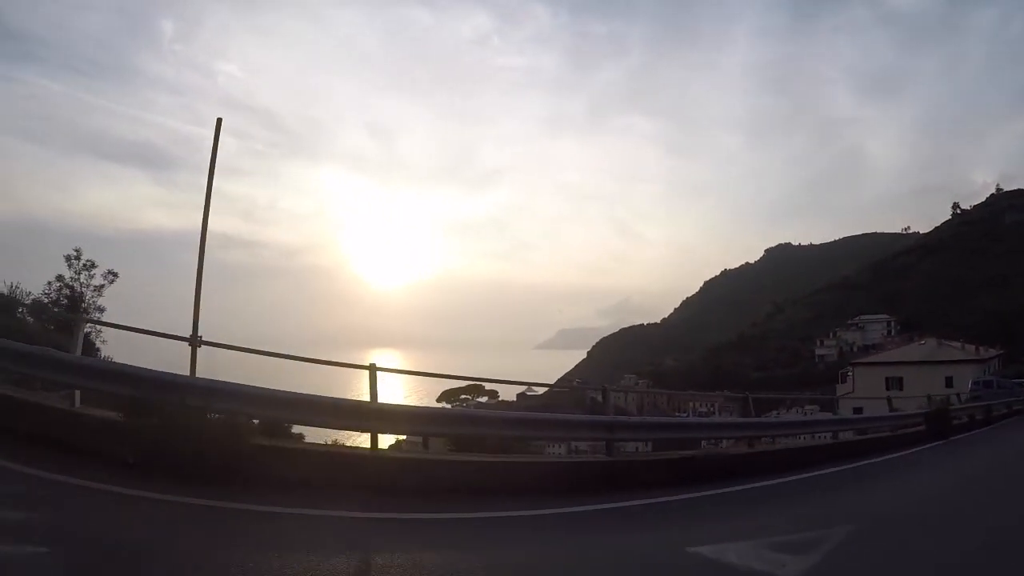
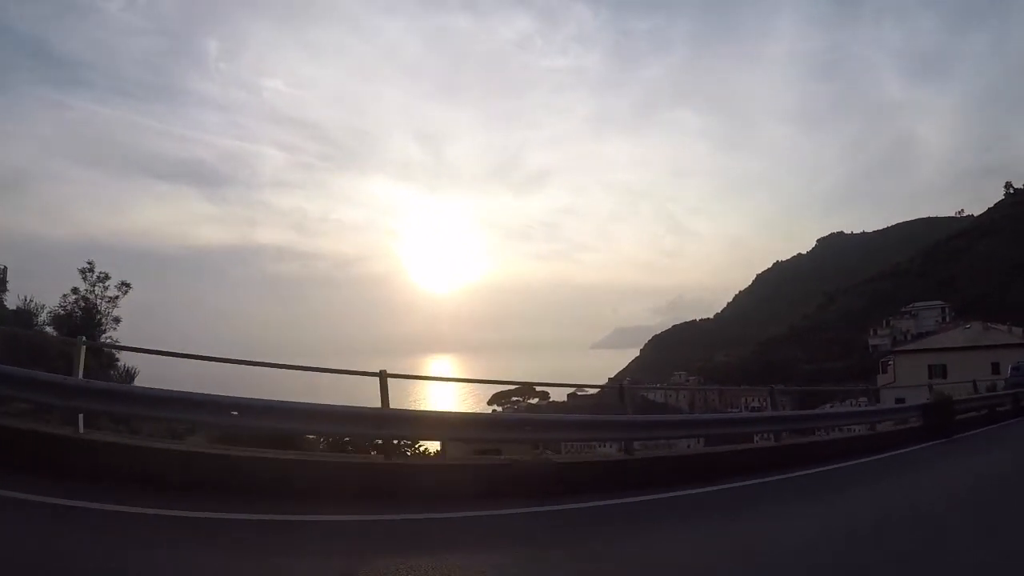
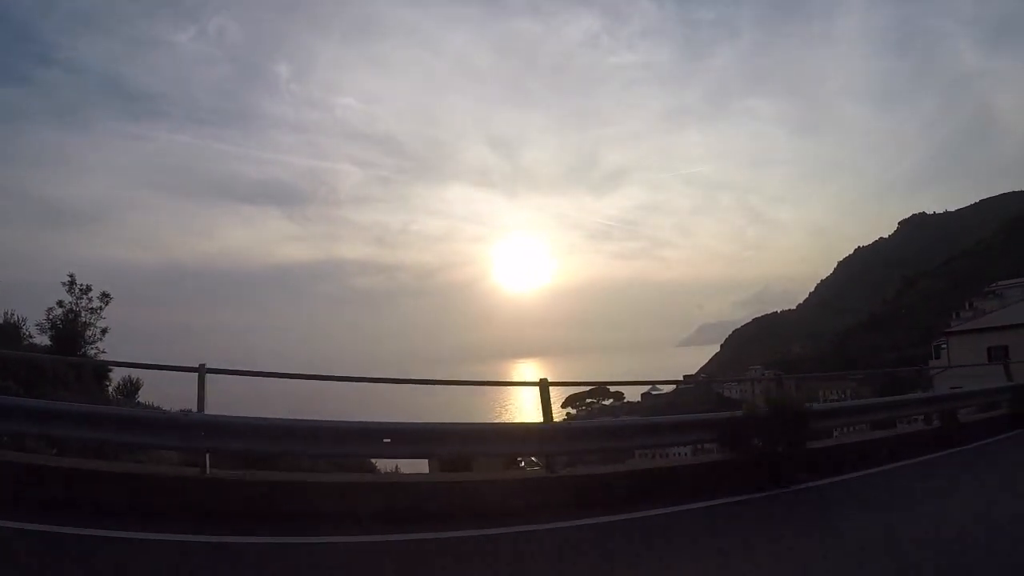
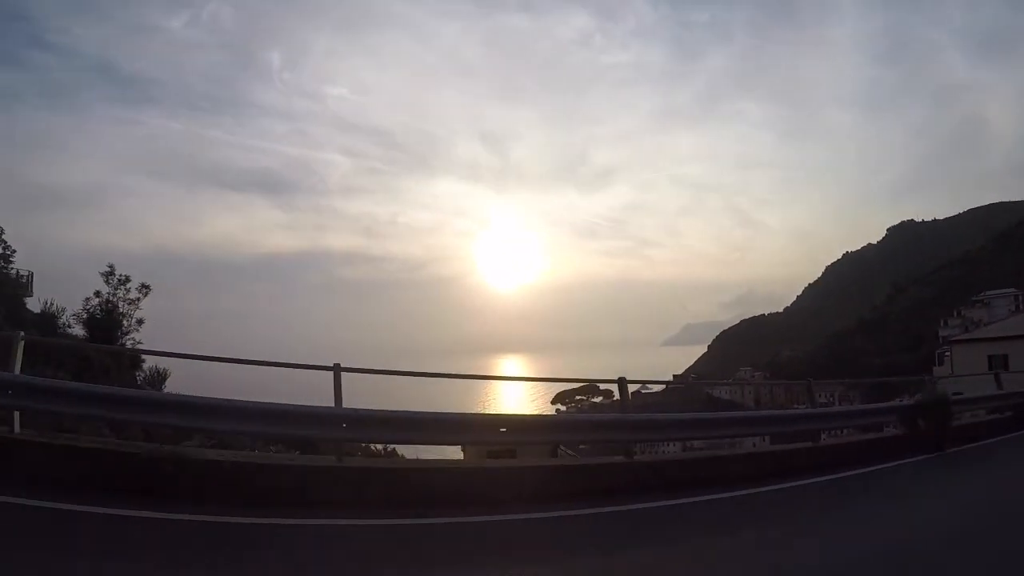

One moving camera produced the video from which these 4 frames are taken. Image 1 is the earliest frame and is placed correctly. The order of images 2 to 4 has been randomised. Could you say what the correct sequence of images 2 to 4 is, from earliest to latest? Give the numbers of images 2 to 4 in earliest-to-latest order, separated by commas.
2, 4, 3
